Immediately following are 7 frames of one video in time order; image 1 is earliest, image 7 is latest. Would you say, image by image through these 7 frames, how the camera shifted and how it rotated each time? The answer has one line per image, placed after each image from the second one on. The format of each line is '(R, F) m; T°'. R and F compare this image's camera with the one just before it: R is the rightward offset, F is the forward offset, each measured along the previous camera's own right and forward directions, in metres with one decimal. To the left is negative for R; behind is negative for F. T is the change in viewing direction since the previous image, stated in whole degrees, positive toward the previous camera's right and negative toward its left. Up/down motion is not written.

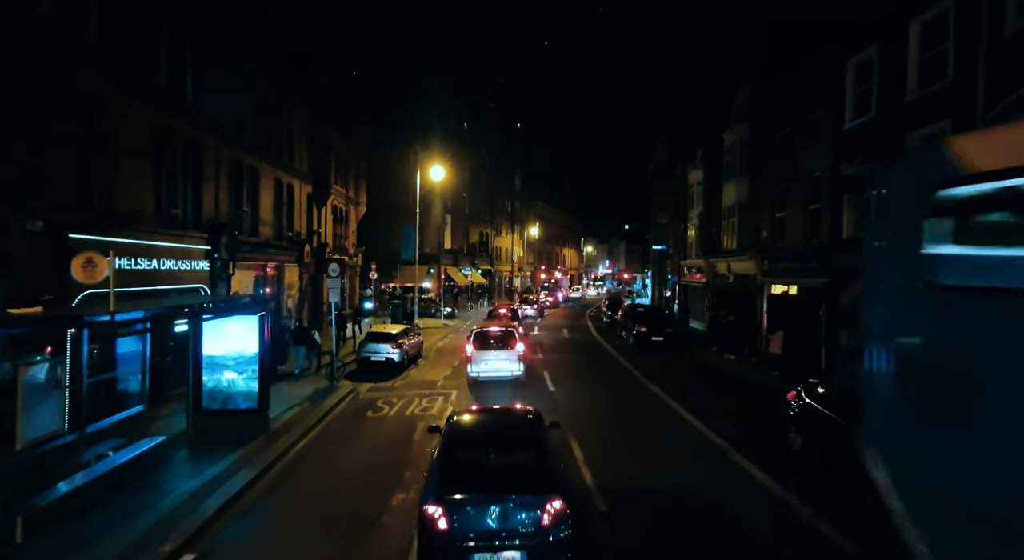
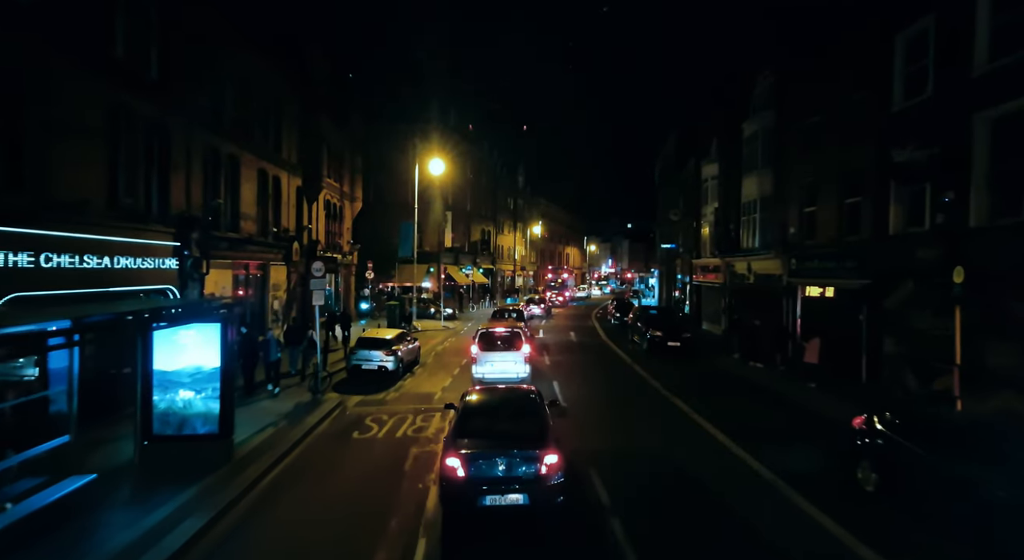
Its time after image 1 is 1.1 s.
(-0.1, +2.0) m; 0°
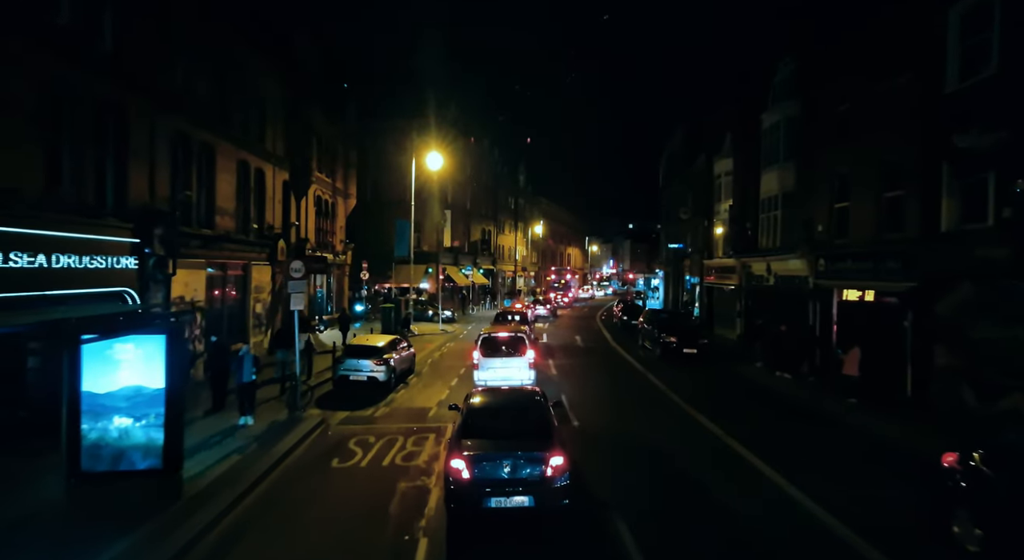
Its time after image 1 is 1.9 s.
(-0.1, +1.9) m; 0°
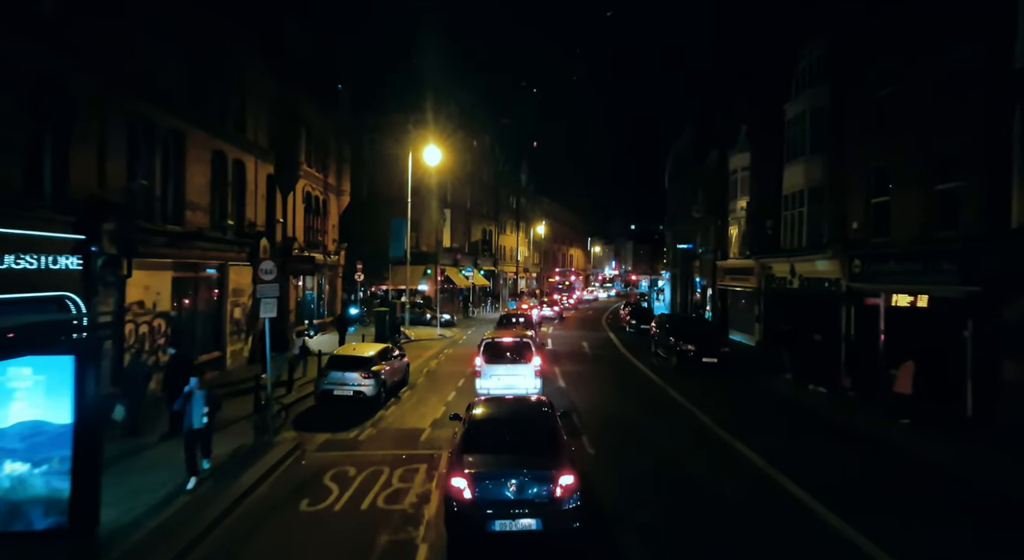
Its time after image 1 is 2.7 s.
(-0.1, +1.9) m; 0°
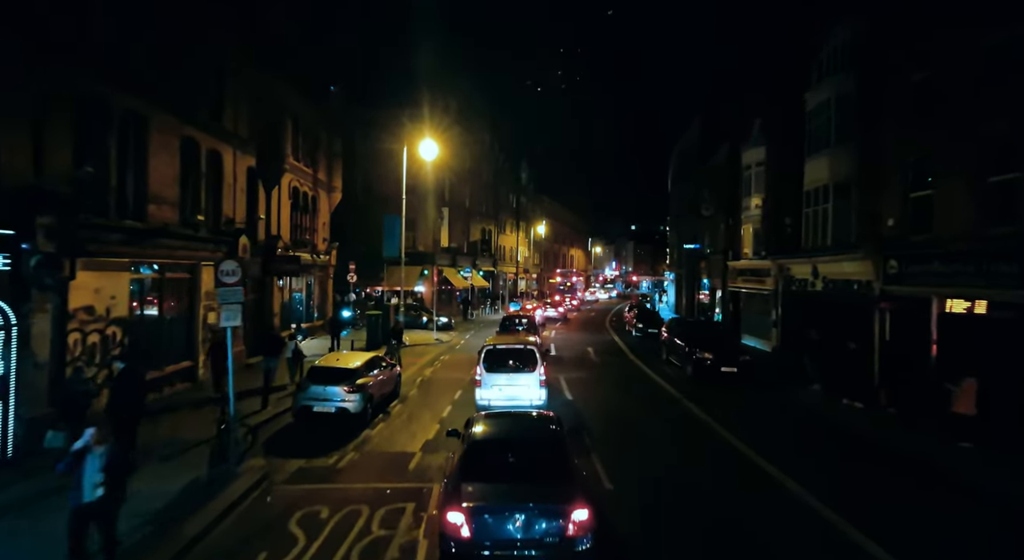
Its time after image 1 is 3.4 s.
(-0.1, +1.7) m; 0°
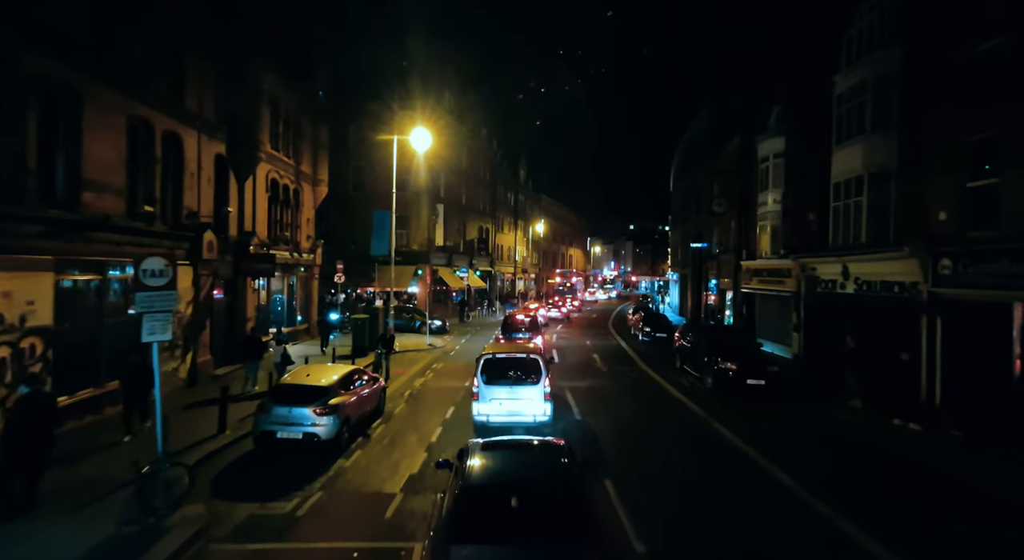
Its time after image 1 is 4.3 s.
(-0.1, +2.2) m; 0°
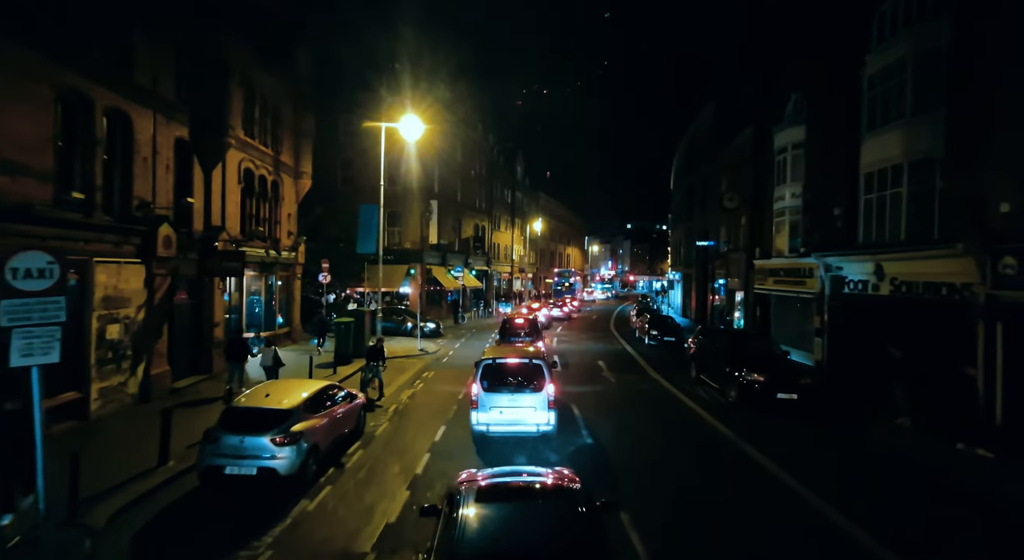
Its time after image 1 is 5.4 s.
(-0.1, +2.1) m; 0°
